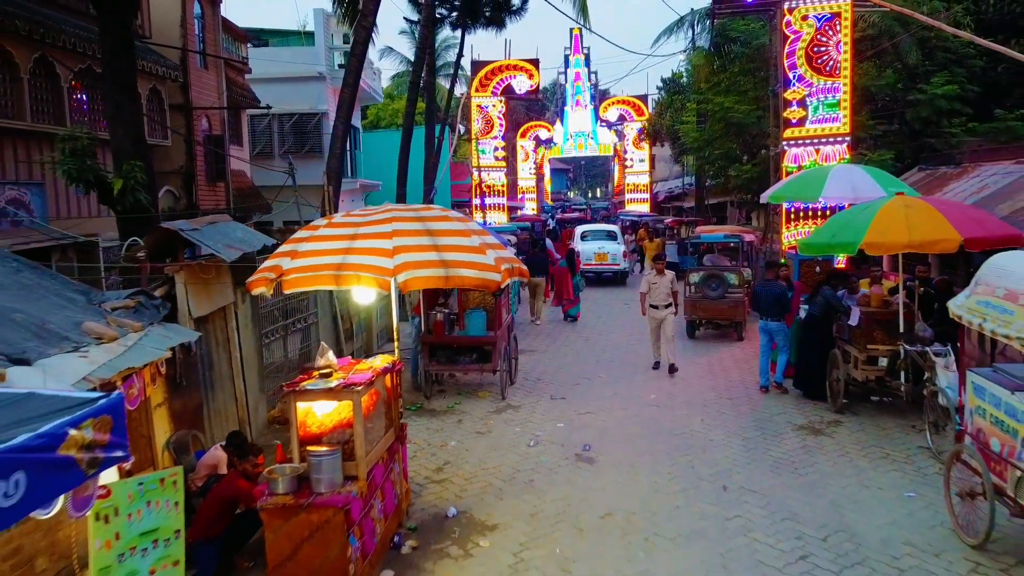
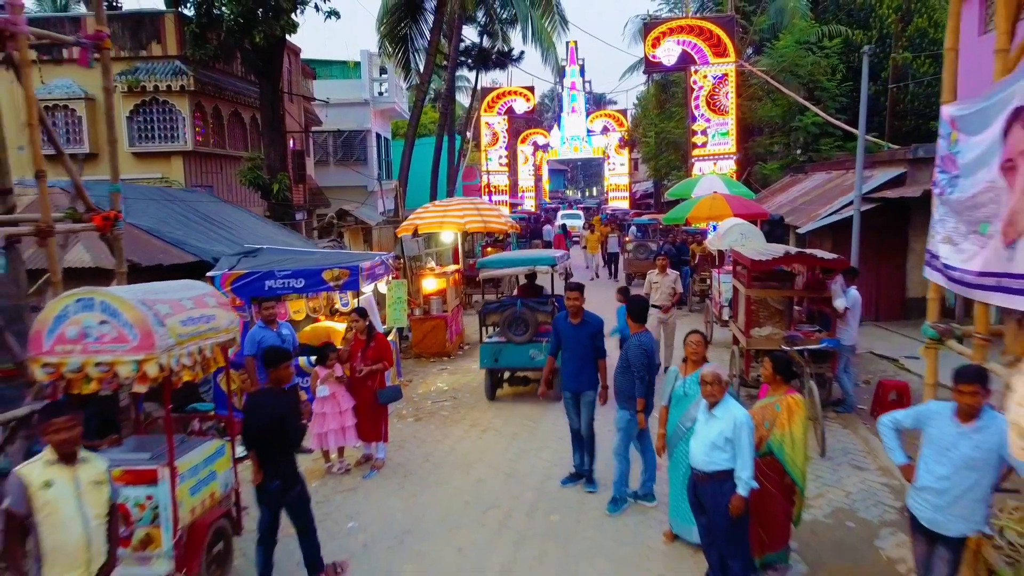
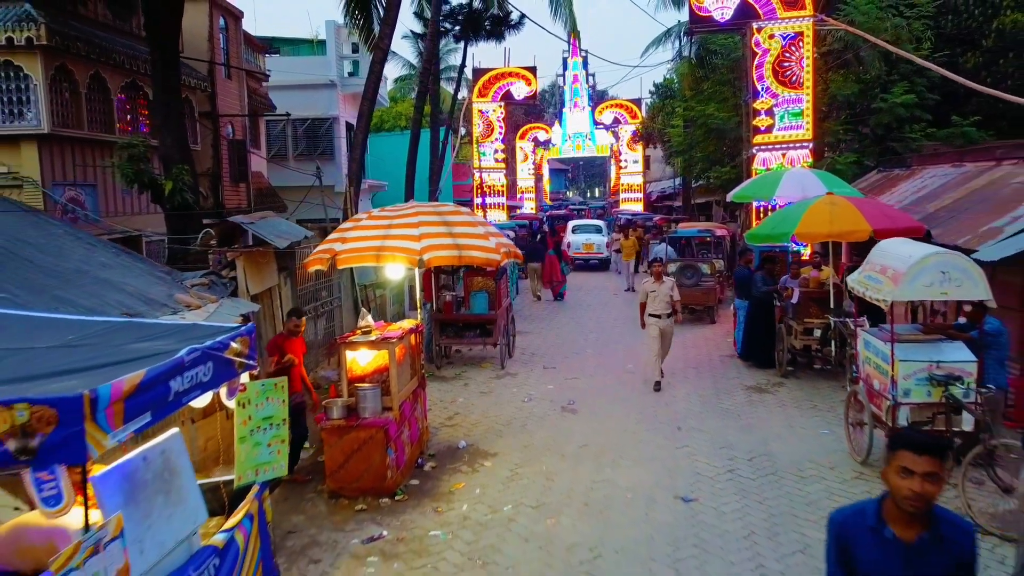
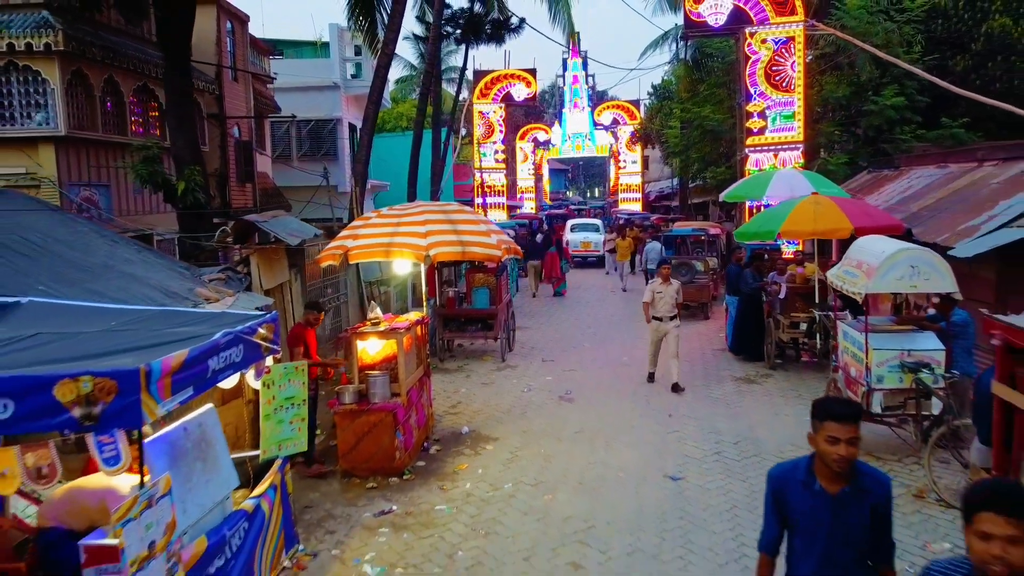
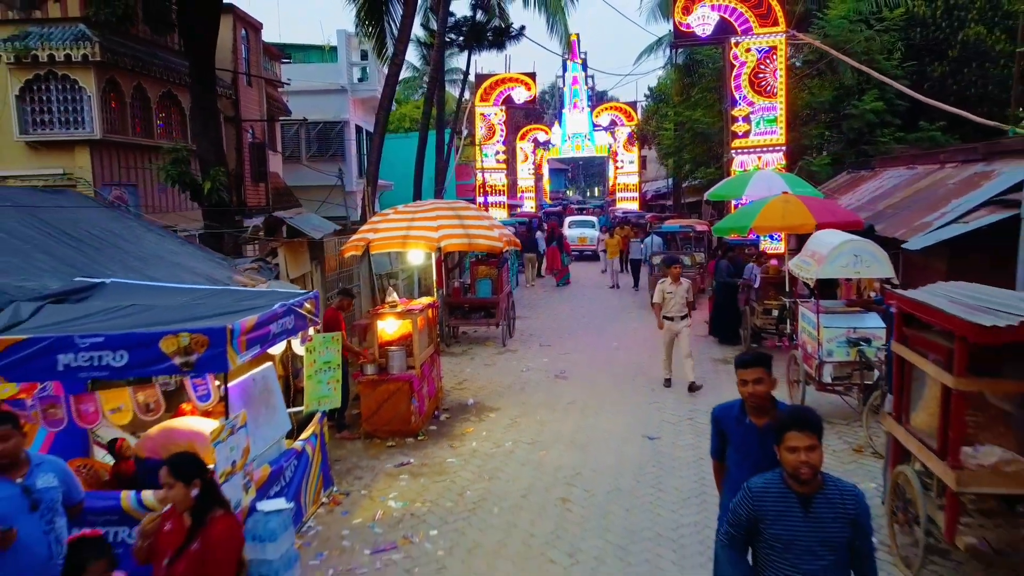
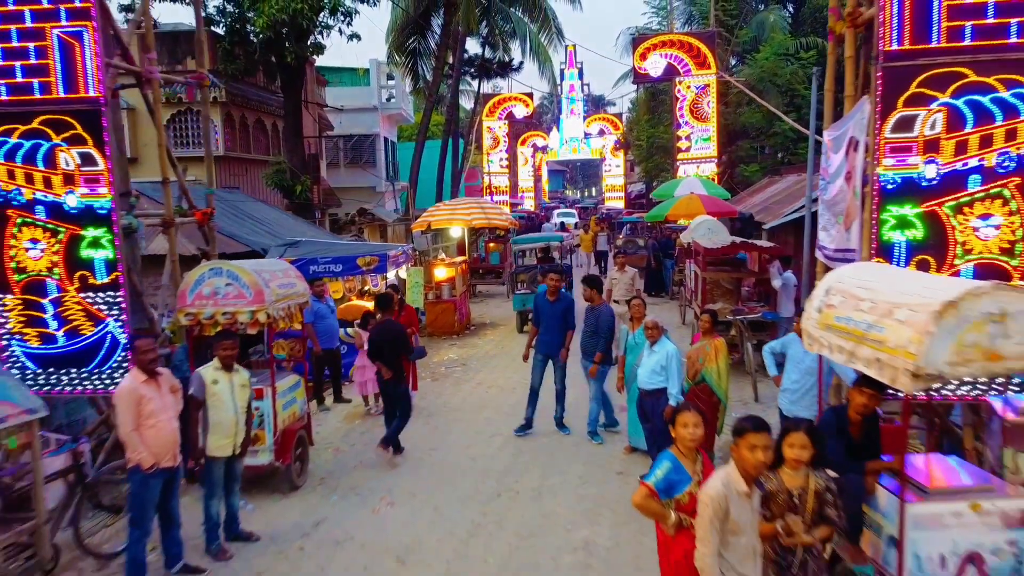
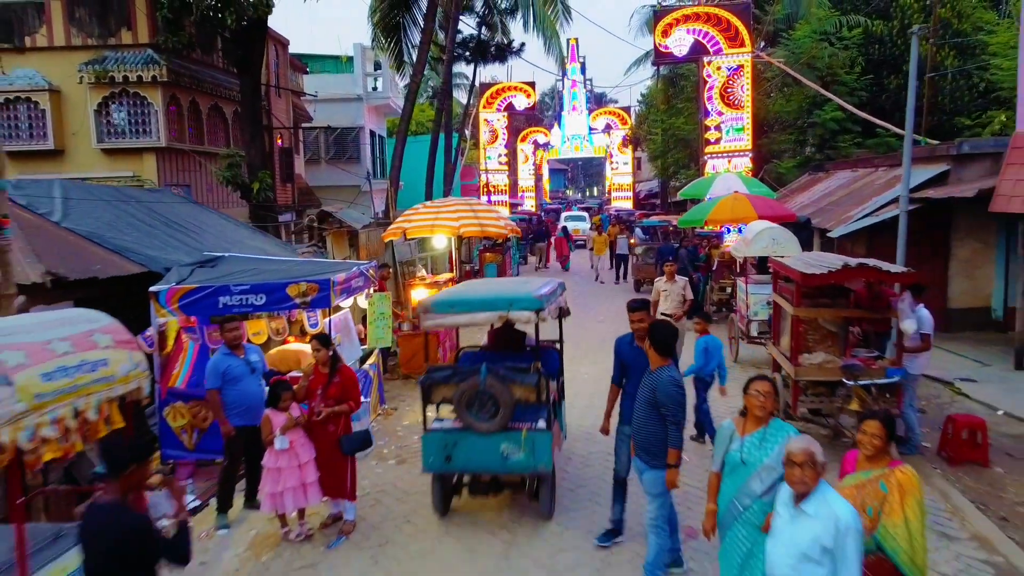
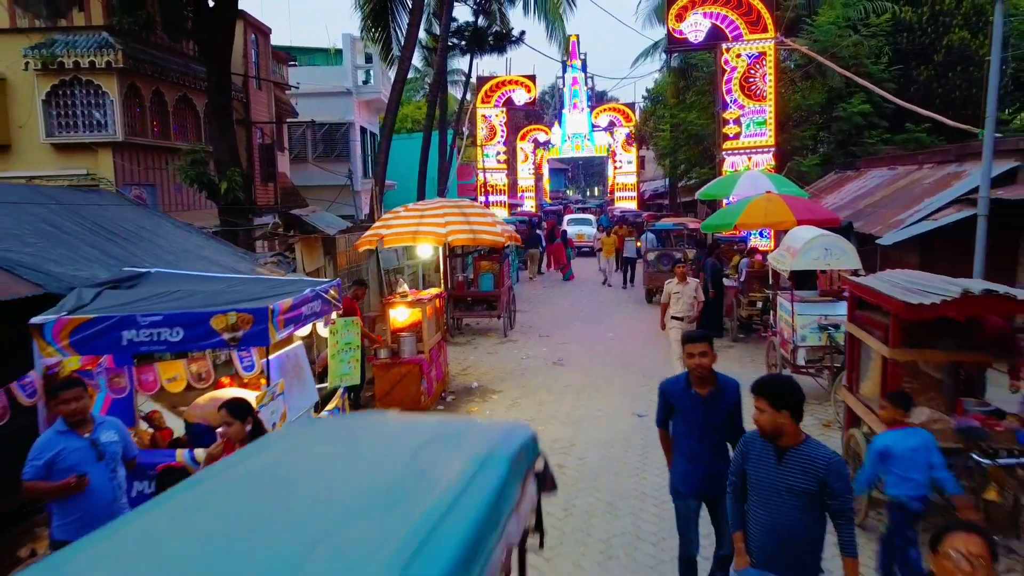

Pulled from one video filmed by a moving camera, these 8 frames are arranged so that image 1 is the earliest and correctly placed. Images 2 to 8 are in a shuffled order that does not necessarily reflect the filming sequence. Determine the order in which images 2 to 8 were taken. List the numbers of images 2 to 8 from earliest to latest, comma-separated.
3, 4, 5, 8, 7, 2, 6
